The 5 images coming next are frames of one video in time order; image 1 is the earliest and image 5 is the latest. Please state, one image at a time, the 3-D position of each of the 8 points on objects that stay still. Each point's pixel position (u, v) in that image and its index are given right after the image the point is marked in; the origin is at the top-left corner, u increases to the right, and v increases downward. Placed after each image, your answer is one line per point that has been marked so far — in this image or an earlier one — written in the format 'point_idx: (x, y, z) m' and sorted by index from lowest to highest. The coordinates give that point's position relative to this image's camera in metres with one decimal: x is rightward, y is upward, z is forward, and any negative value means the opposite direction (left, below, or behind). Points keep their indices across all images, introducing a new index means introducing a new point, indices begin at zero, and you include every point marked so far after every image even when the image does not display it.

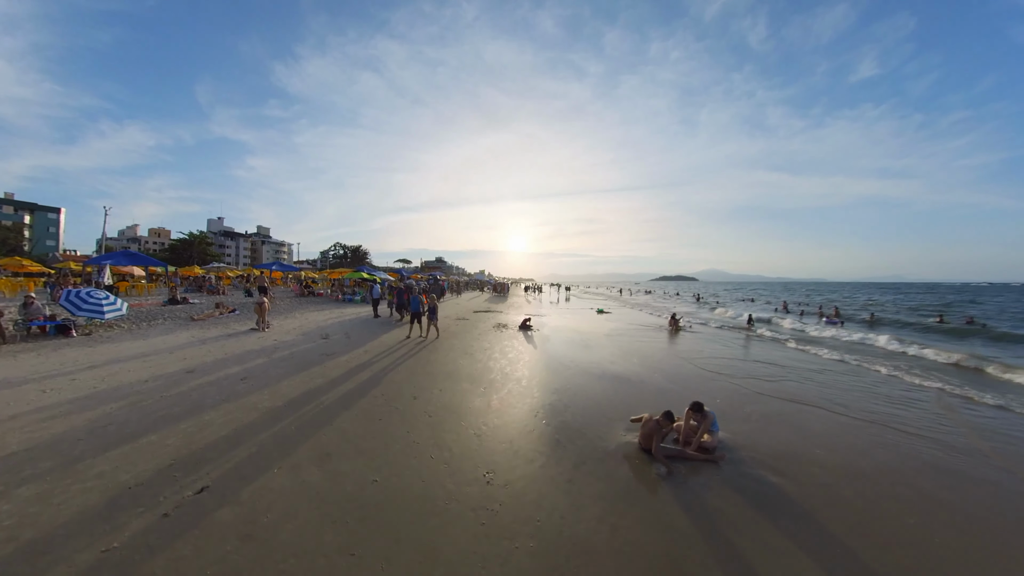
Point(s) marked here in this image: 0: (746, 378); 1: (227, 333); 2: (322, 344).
0: (+7.1, -2.7, +11.6) m
1: (-9.7, -1.5, +13.0) m
2: (-5.5, -1.7, +11.1) m
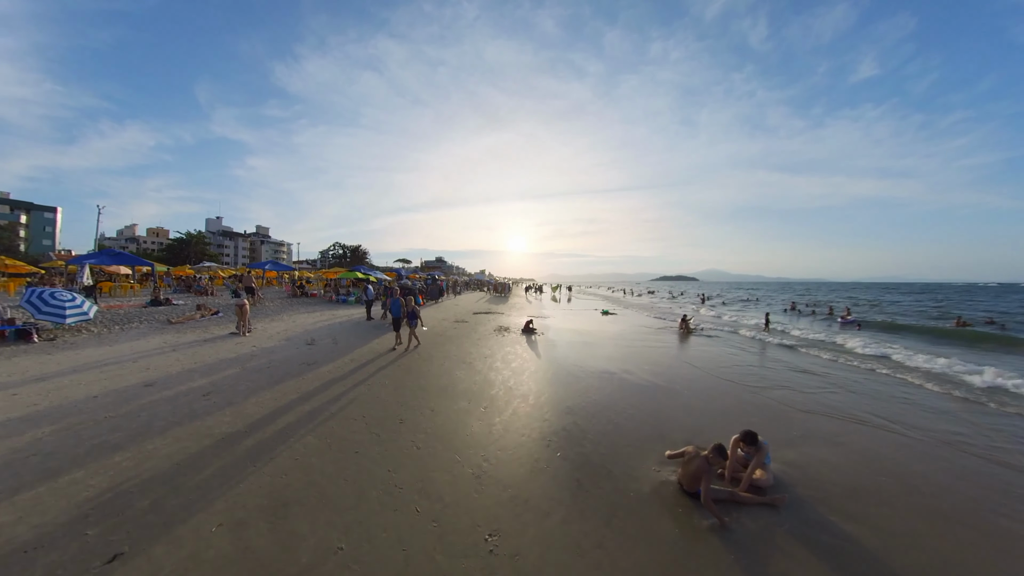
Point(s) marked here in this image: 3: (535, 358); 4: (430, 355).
0: (+7.2, -2.8, +10.5) m
1: (-9.6, -1.5, +11.9) m
2: (-5.4, -1.7, +10.0) m
3: (+0.7, -1.9, +10.4) m
4: (-2.0, -1.7, +9.3) m
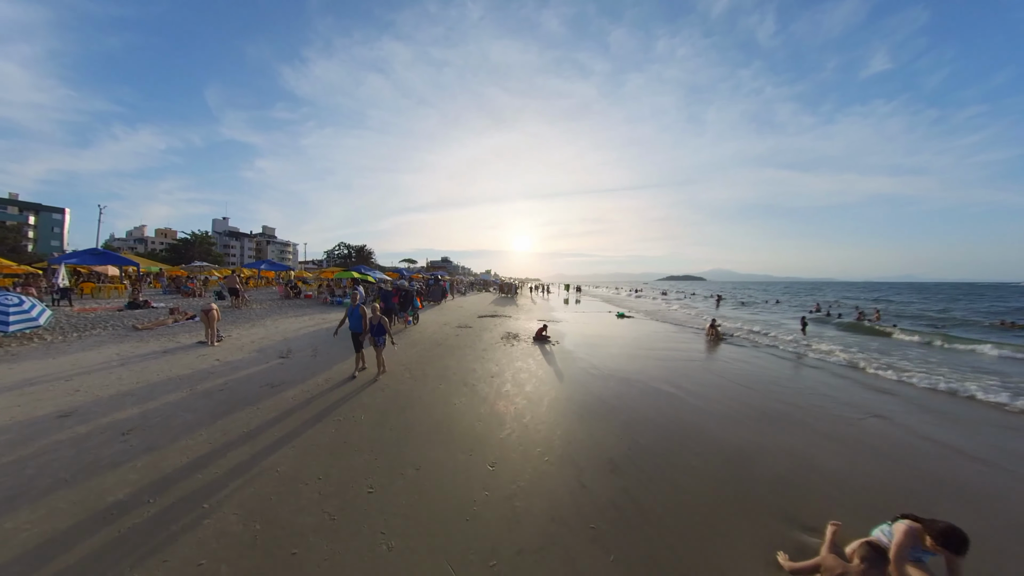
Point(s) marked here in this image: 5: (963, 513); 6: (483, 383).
0: (+7.5, -2.8, +8.6) m
1: (-9.3, -1.6, +10.3) m
2: (-5.2, -1.7, +8.3) m
3: (+1.0, -1.9, +8.6) m
4: (-1.7, -1.7, +7.6) m
5: (+5.6, -2.8, +4.7) m
6: (-0.6, -1.8, +7.2) m
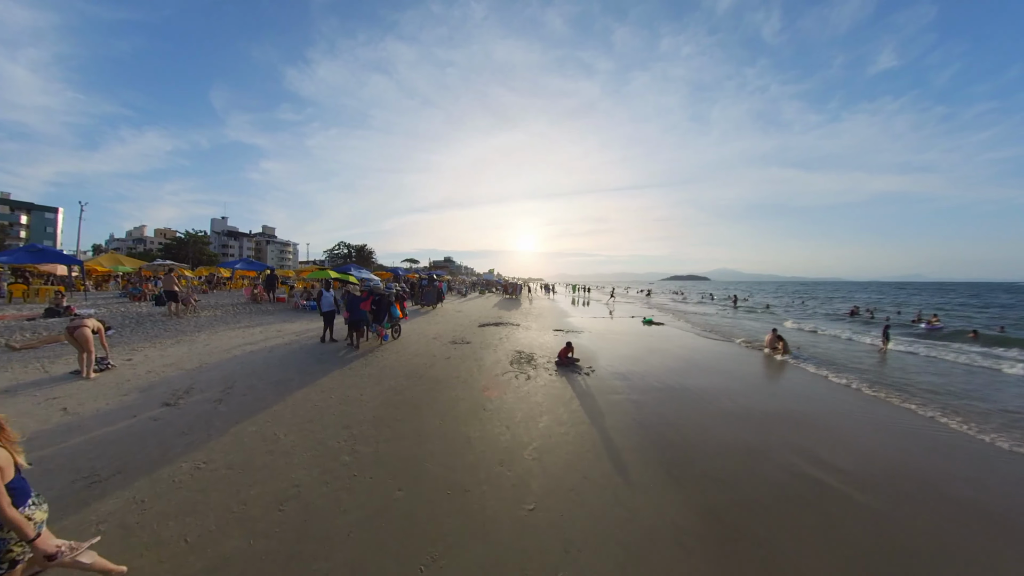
0: (+7.8, -2.9, +5.2) m
1: (-9.0, -1.7, +7.0) m
2: (-4.9, -1.8, +5.0) m
3: (+1.2, -2.0, +5.2) m
4: (-1.5, -1.8, +4.2) m
5: (+5.8, -2.9, +1.3) m
6: (-0.3, -1.9, +3.9) m
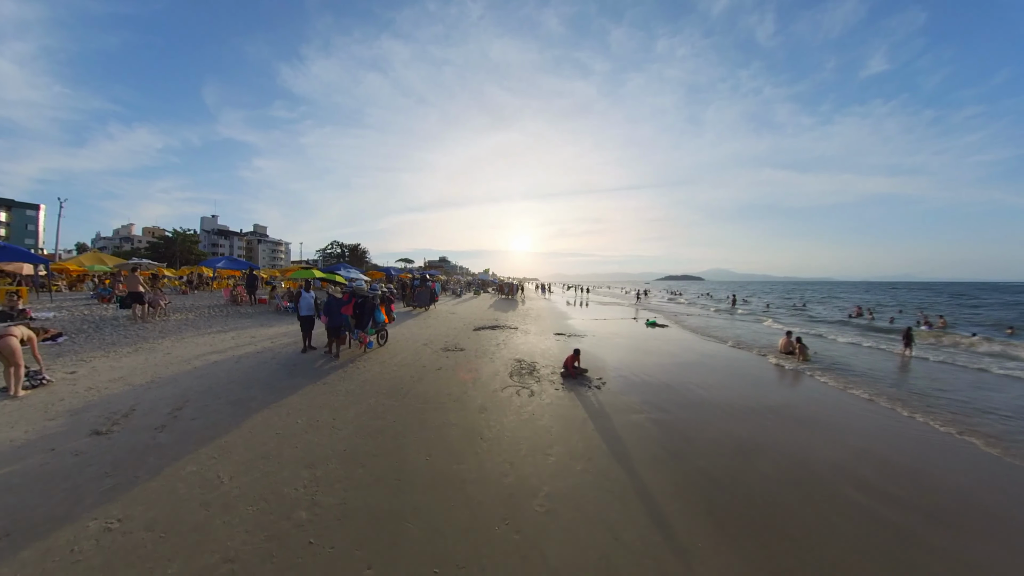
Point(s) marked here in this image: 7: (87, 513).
0: (+7.8, -2.9, +4.3) m
1: (-9.0, -1.7, +5.9) m
2: (-4.8, -1.9, +3.9) m
3: (+1.3, -2.0, +4.3) m
4: (-1.4, -1.9, +3.2) m
5: (+5.9, -2.9, +0.4) m
6: (-0.2, -2.0, +2.9) m
7: (-3.8, -1.9, +3.5) m
